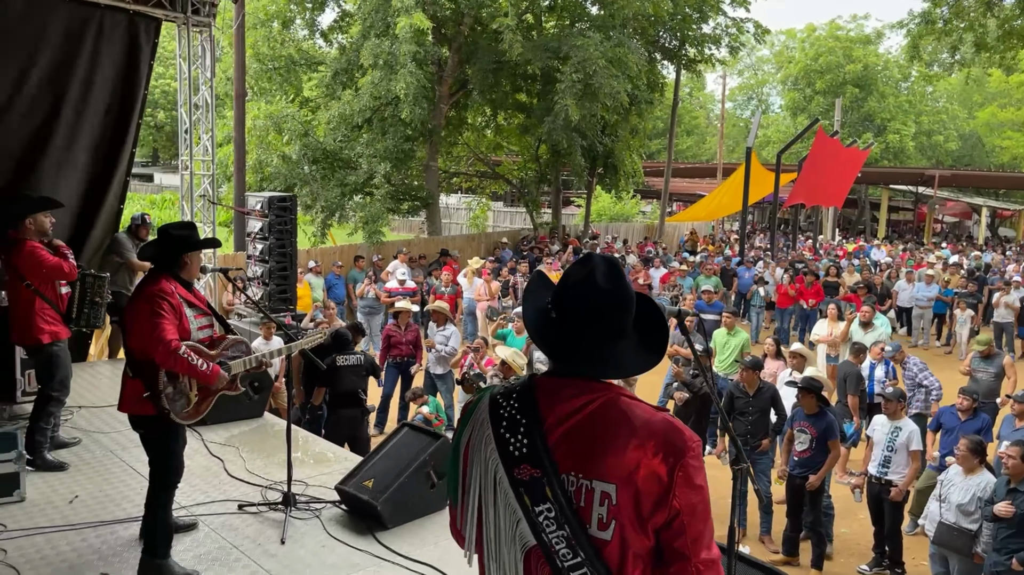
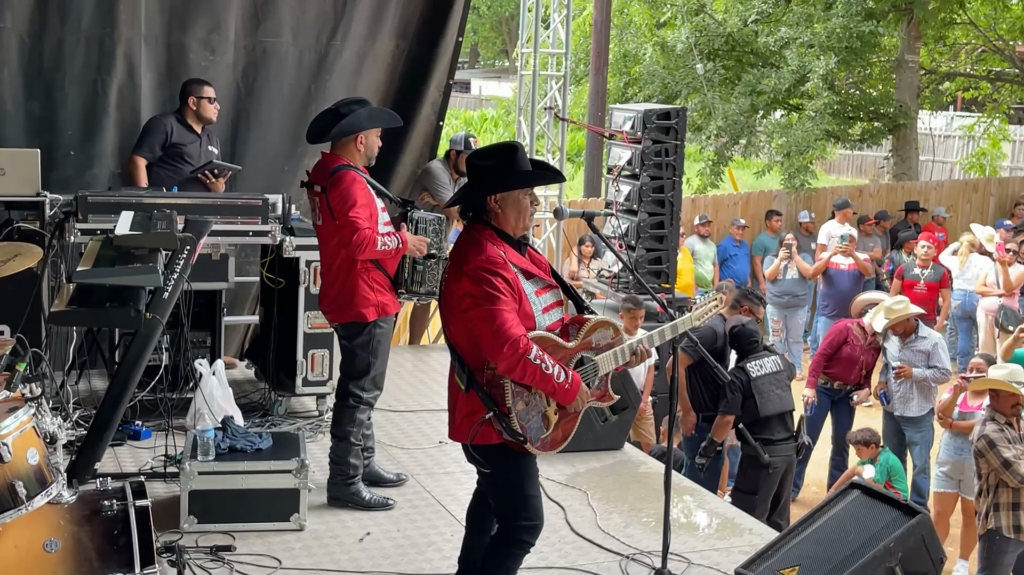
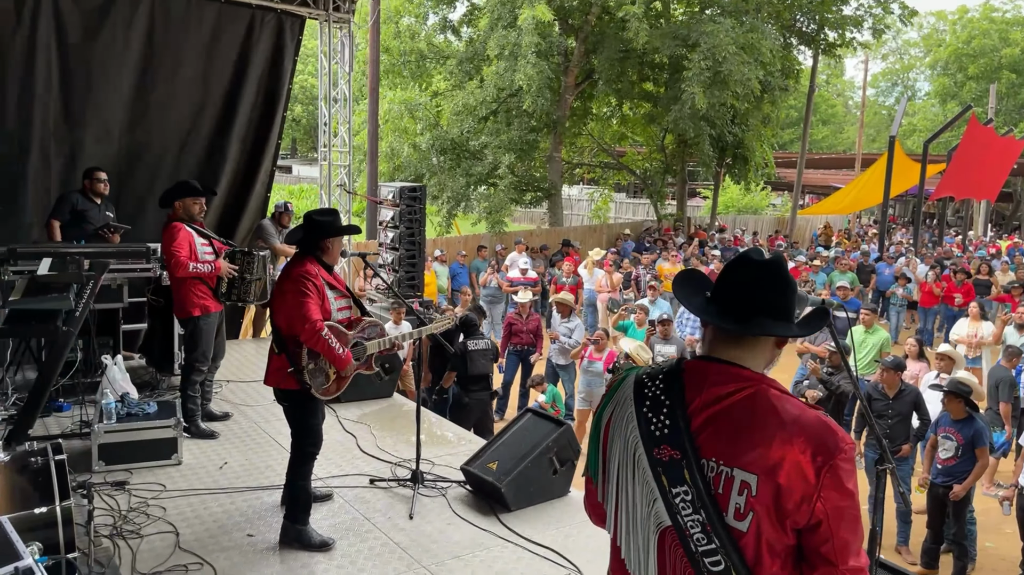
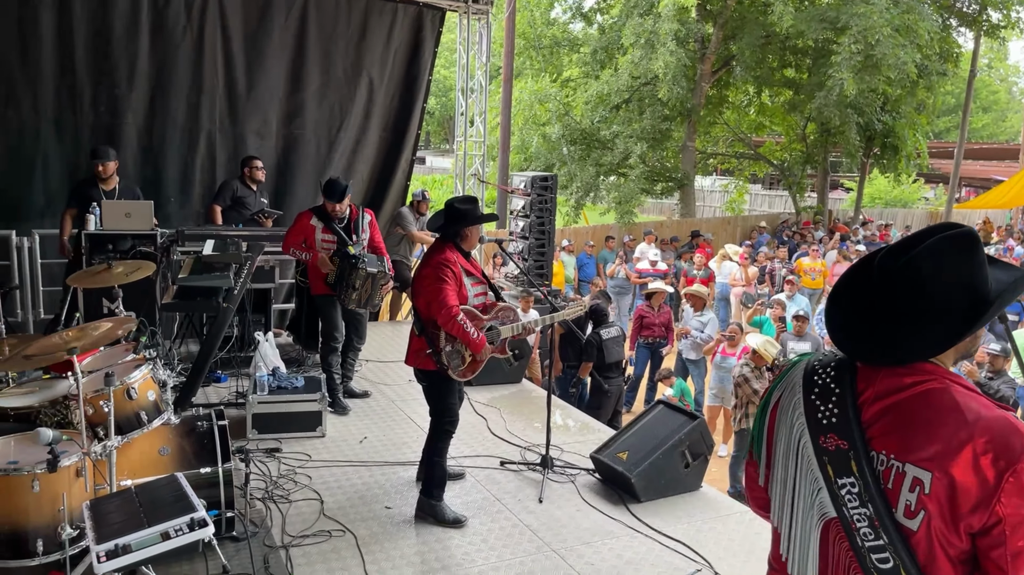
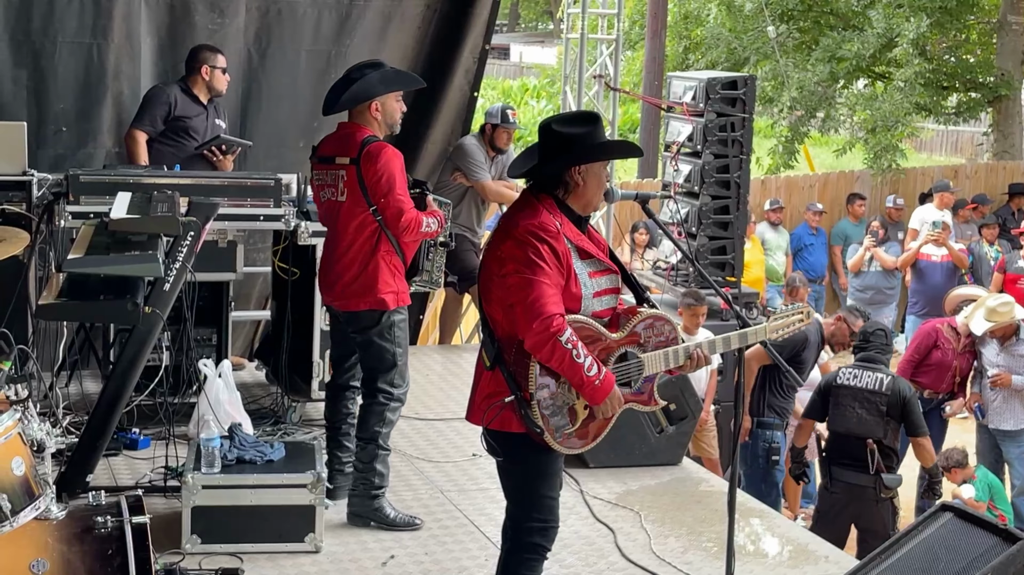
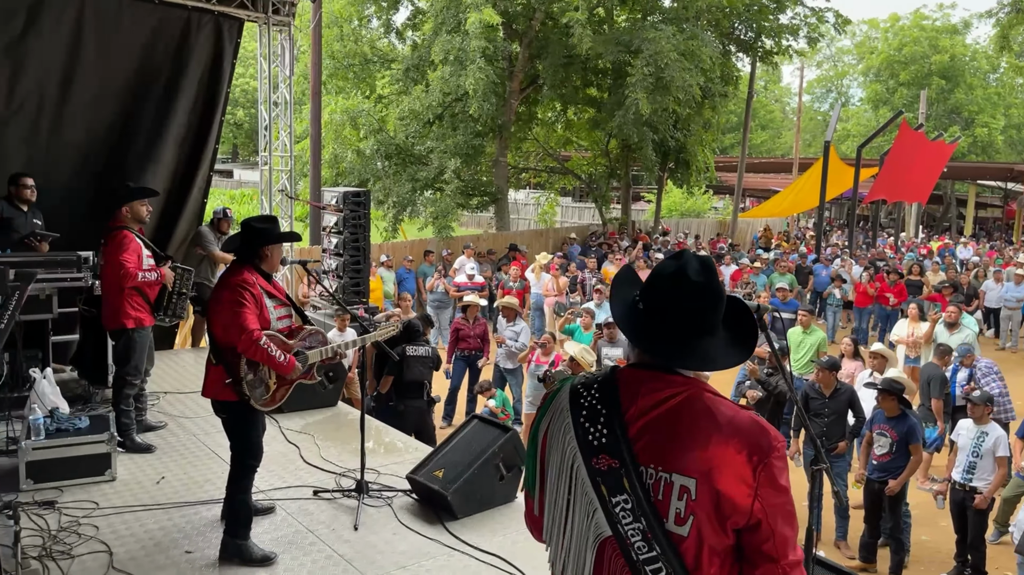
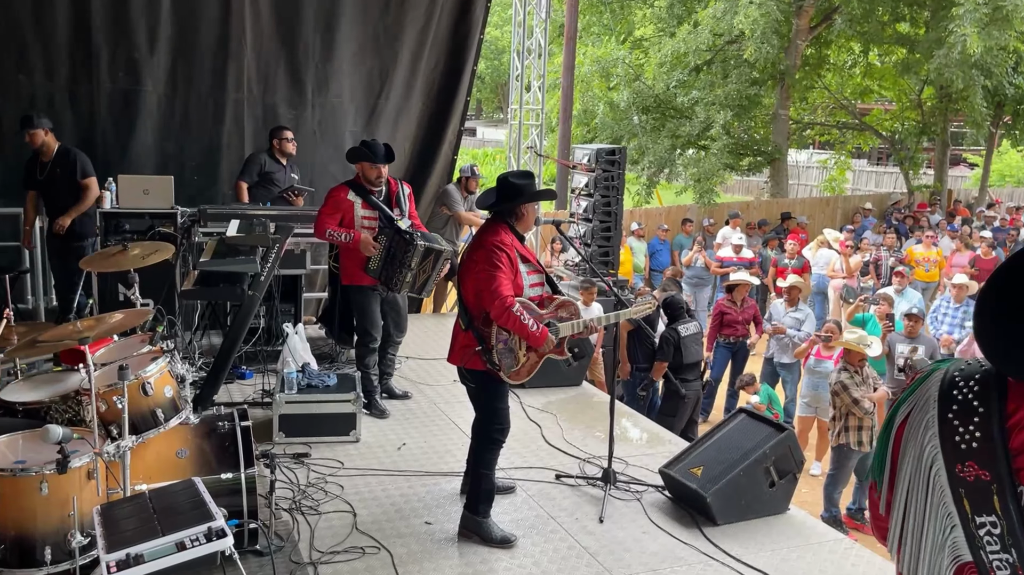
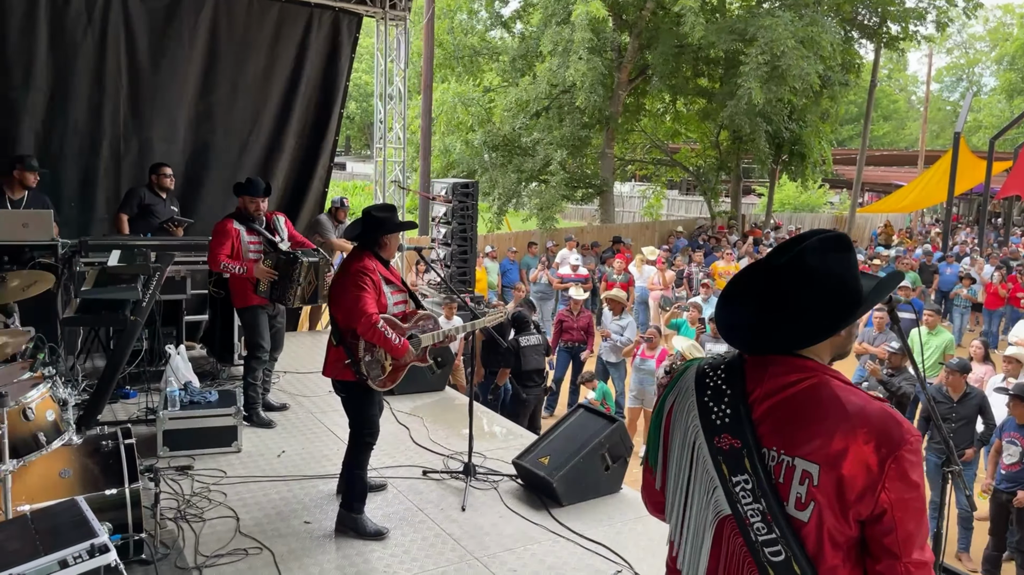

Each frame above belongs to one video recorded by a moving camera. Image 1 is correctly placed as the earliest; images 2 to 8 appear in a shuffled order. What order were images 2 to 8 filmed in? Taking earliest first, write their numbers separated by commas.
6, 3, 8, 4, 7, 2, 5
